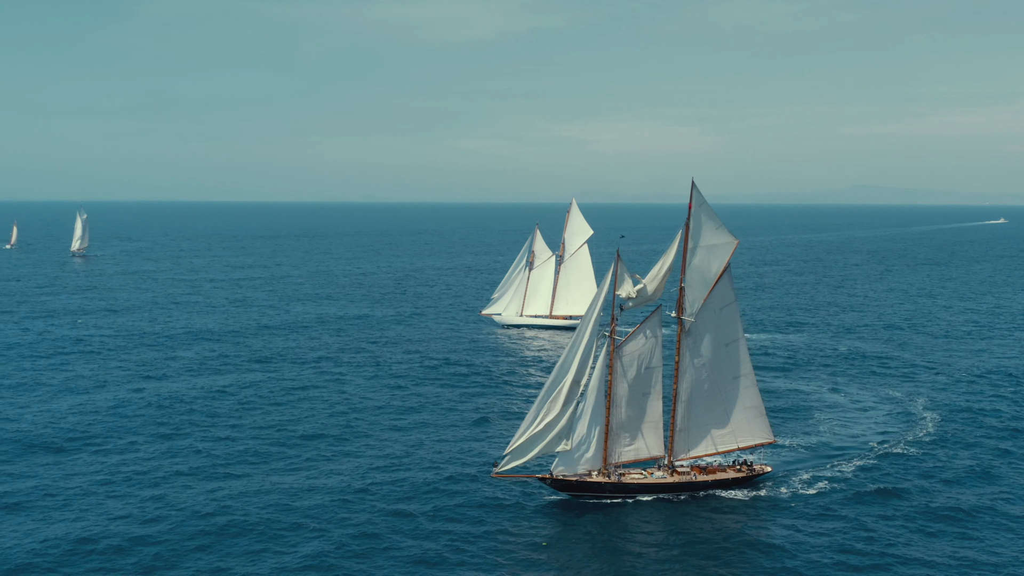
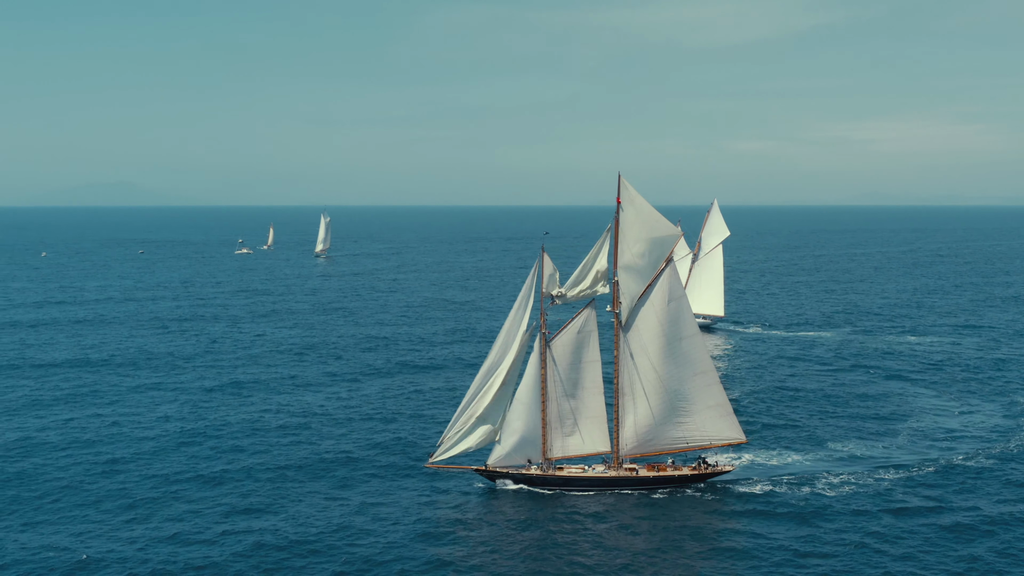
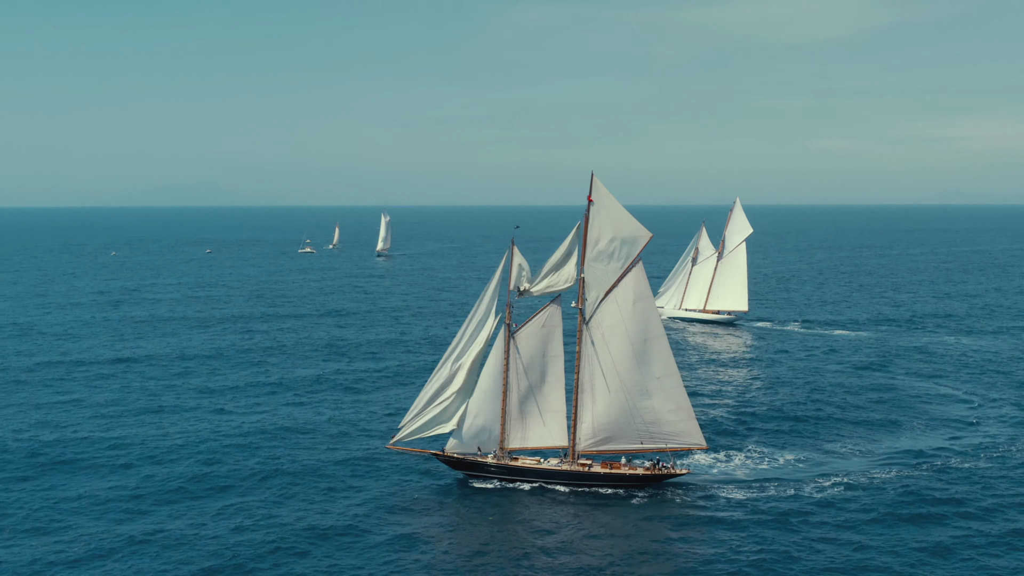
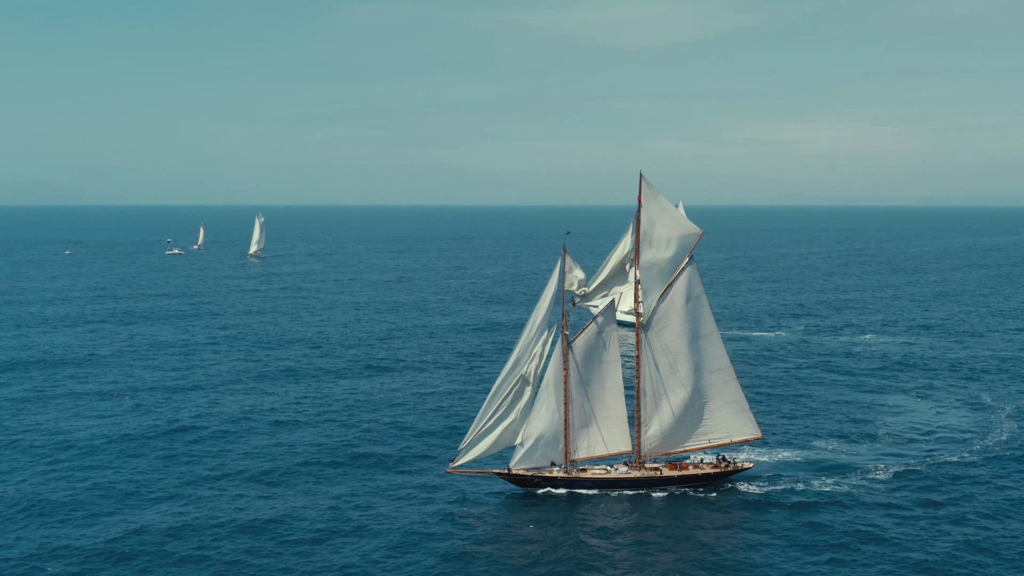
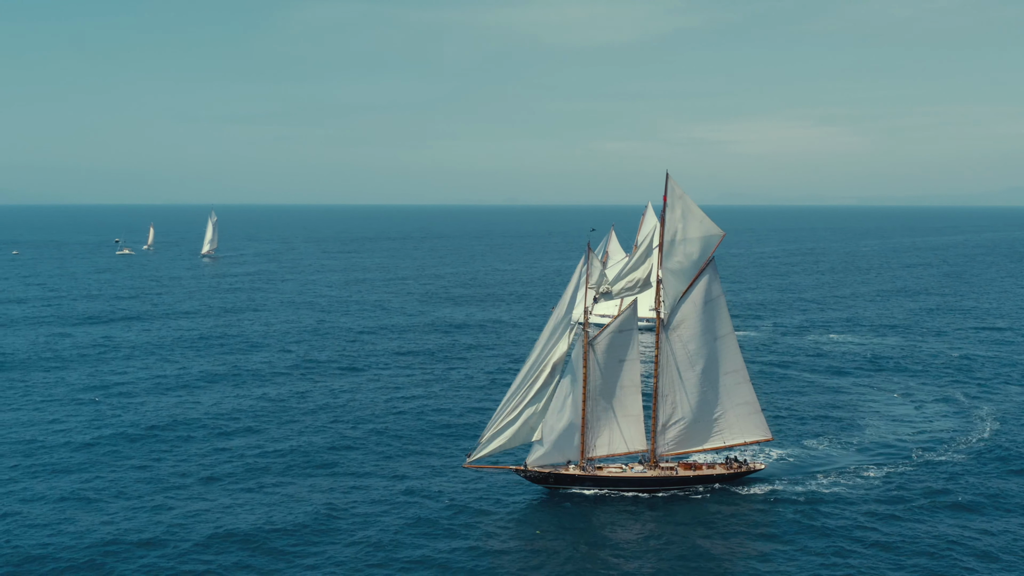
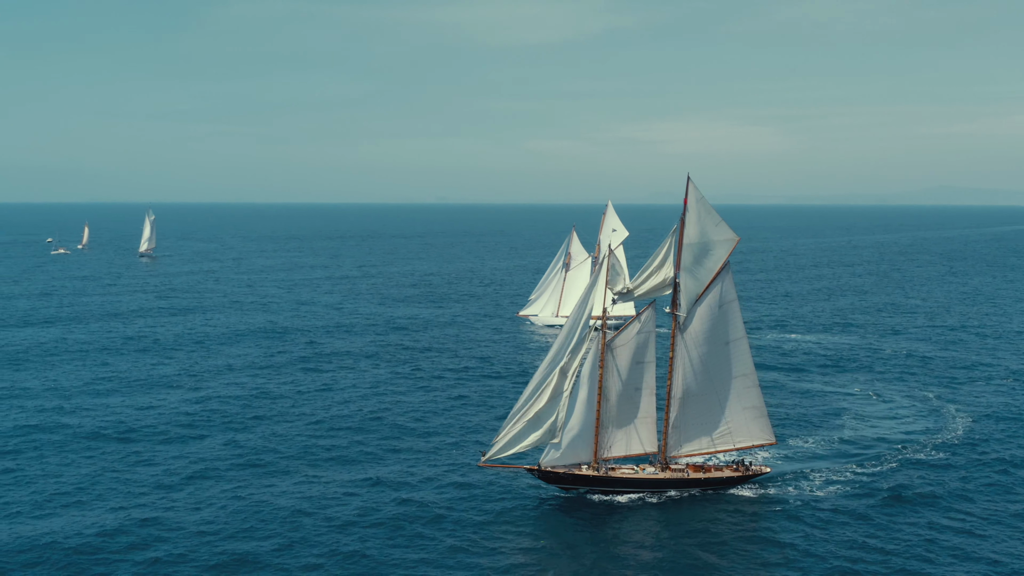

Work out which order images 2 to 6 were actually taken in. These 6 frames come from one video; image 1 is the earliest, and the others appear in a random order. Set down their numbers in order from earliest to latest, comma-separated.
6, 5, 4, 2, 3
